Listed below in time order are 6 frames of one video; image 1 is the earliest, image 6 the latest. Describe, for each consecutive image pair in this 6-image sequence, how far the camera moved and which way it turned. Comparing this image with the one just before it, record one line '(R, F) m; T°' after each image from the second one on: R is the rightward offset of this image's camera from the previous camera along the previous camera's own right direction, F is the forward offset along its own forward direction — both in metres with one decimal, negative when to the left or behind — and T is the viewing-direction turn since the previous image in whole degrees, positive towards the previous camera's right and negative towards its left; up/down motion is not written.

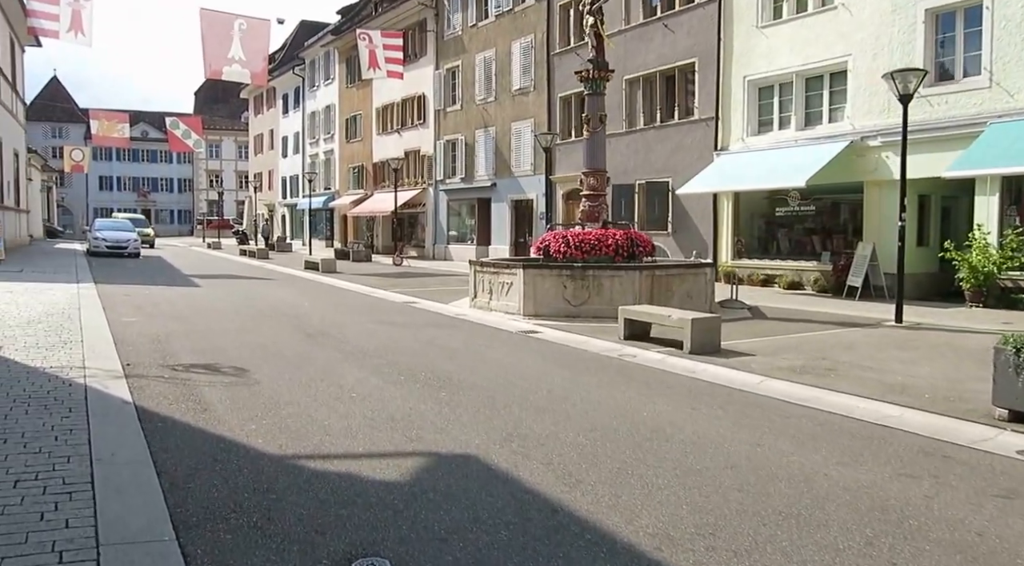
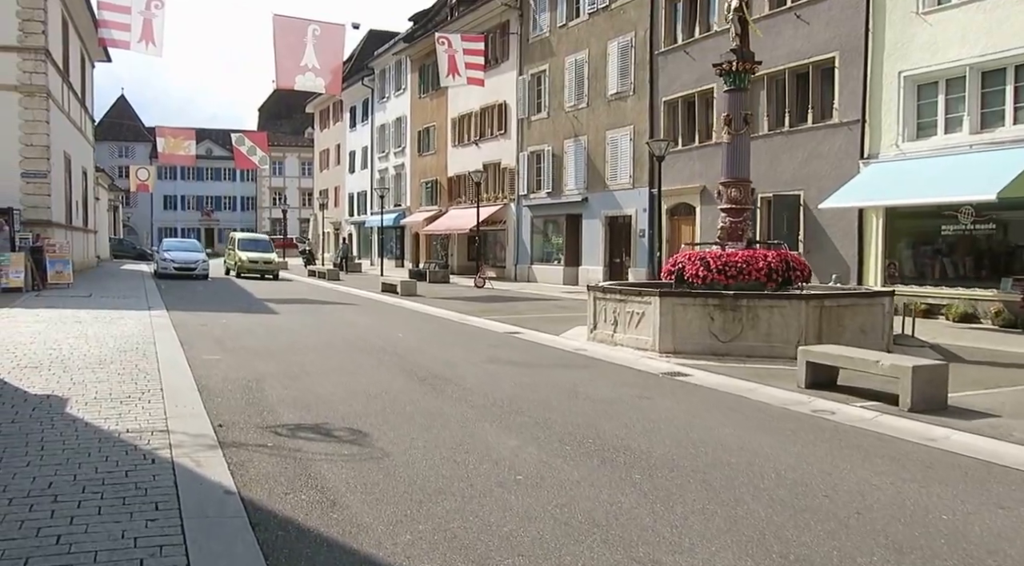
(-1.2, +2.2) m; -3°
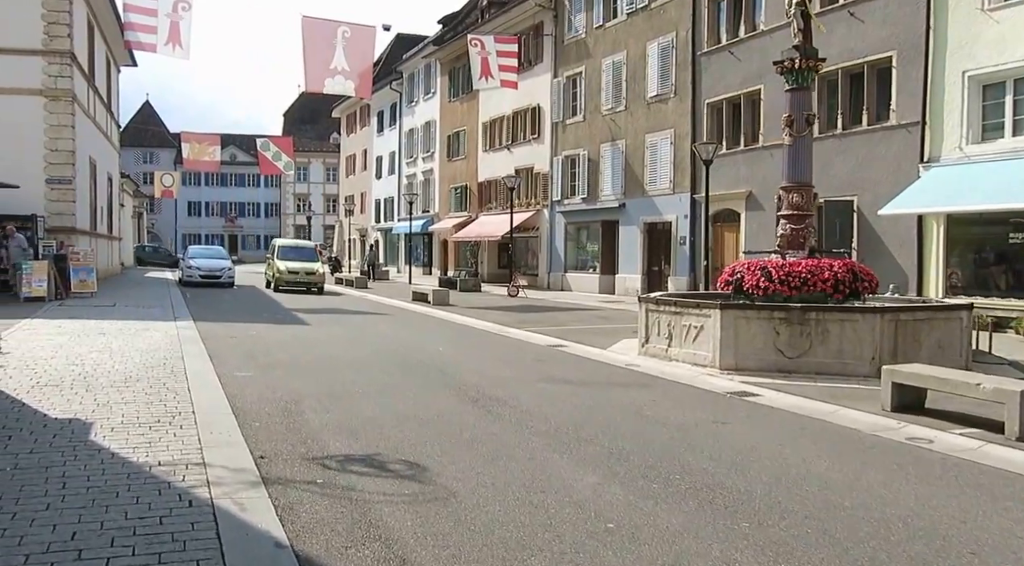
(-0.4, +0.8) m; -1°
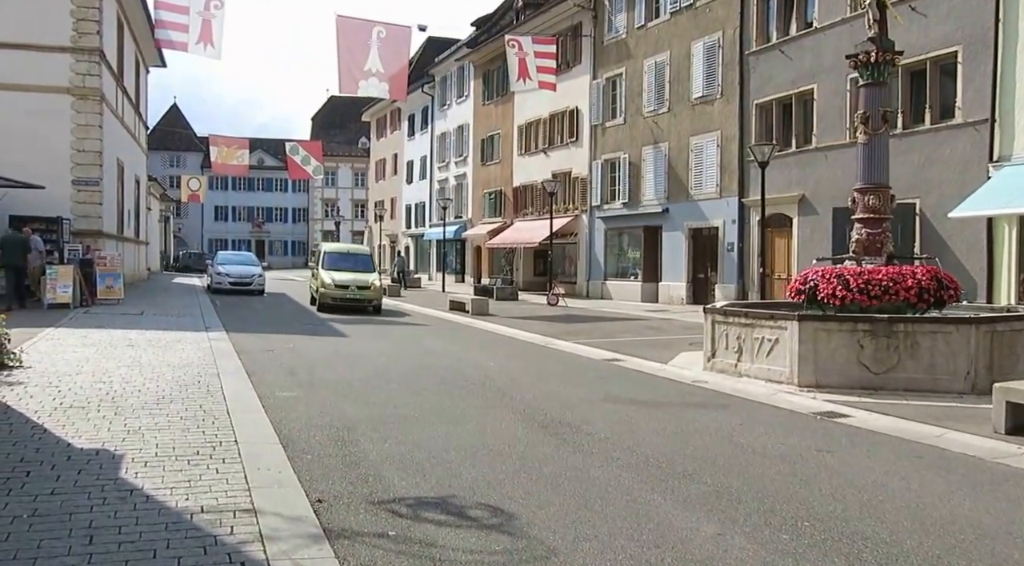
(-0.5, +1.0) m; -1°
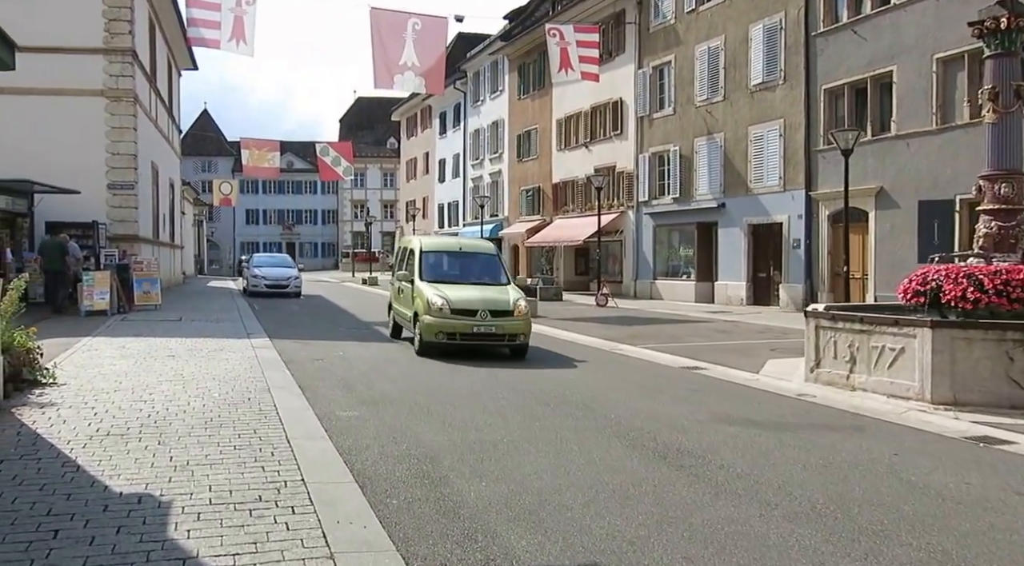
(-0.7, +1.4) m; -2°
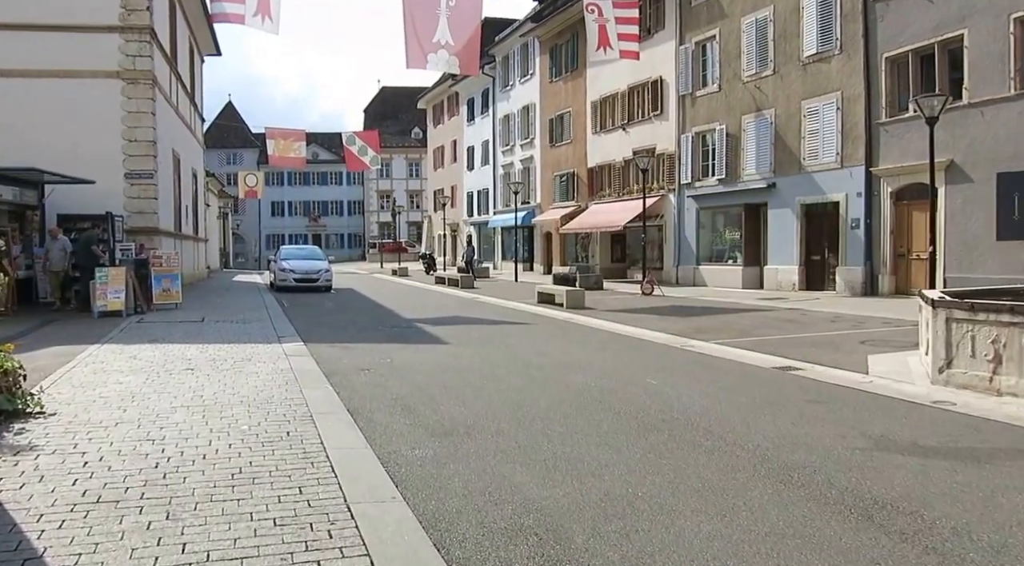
(-0.7, +2.0) m; -2°
